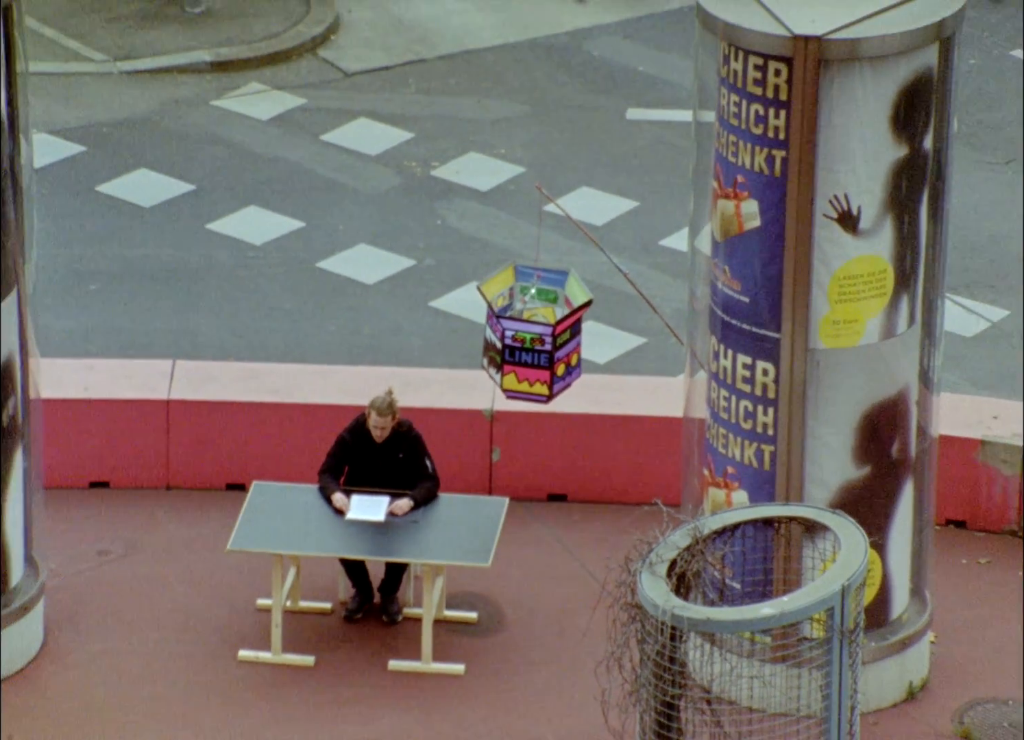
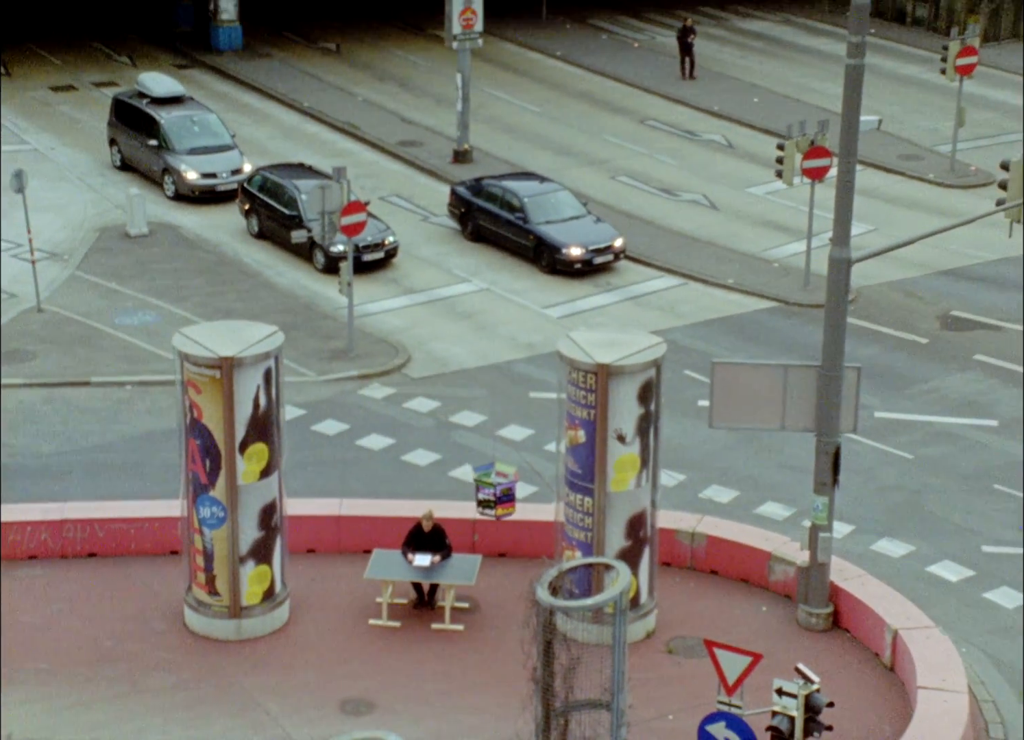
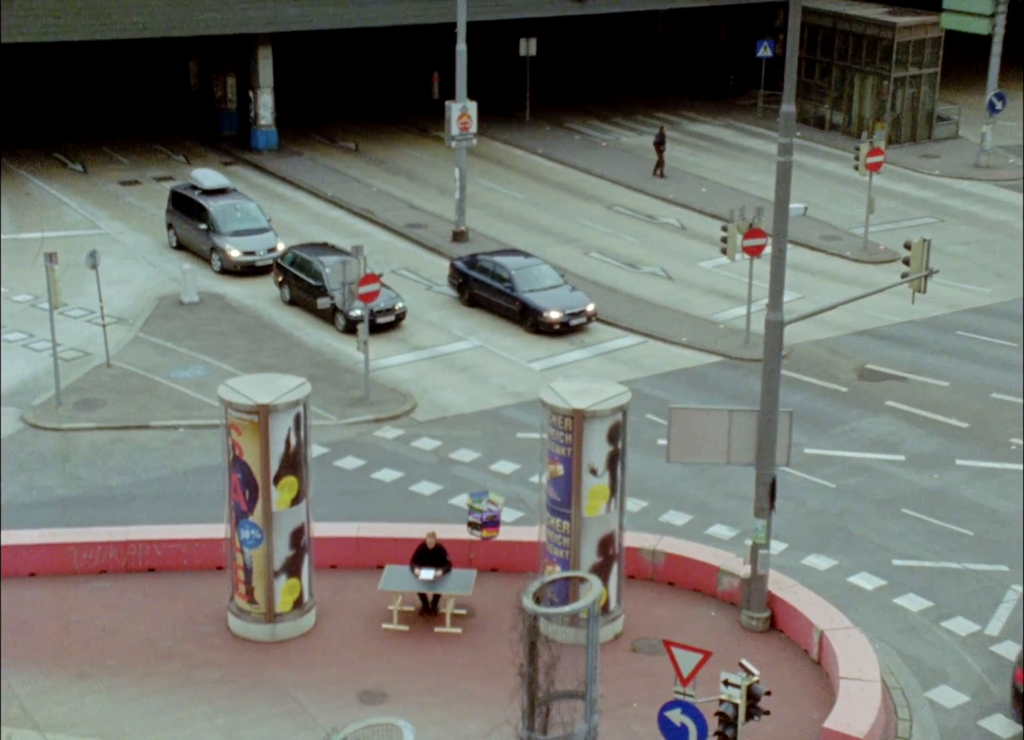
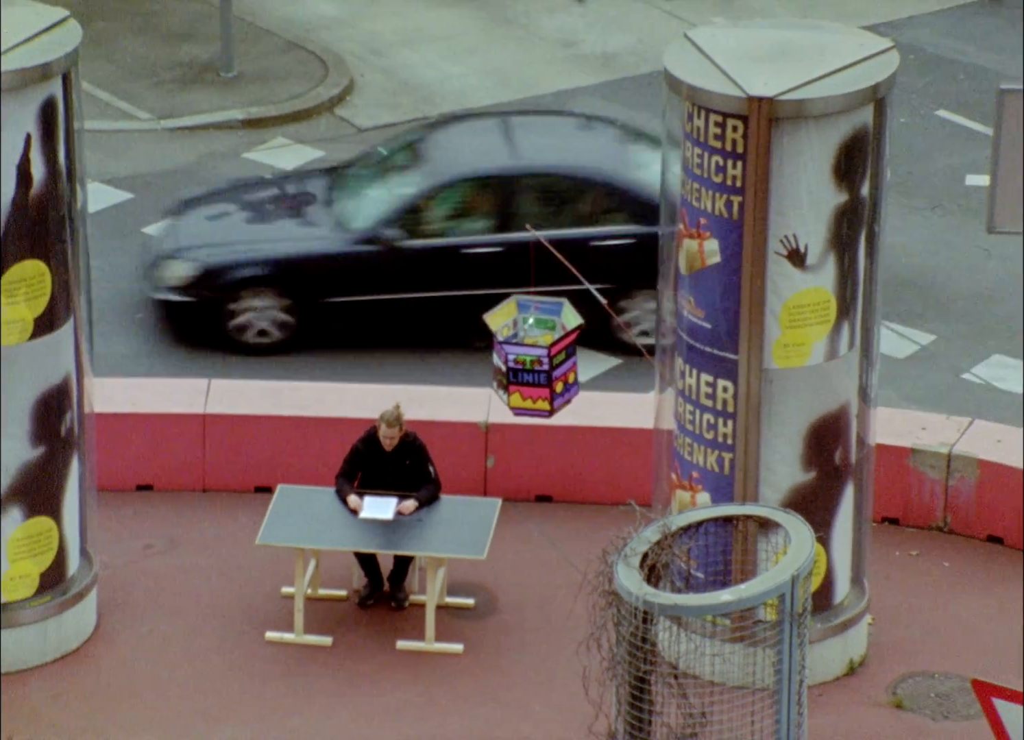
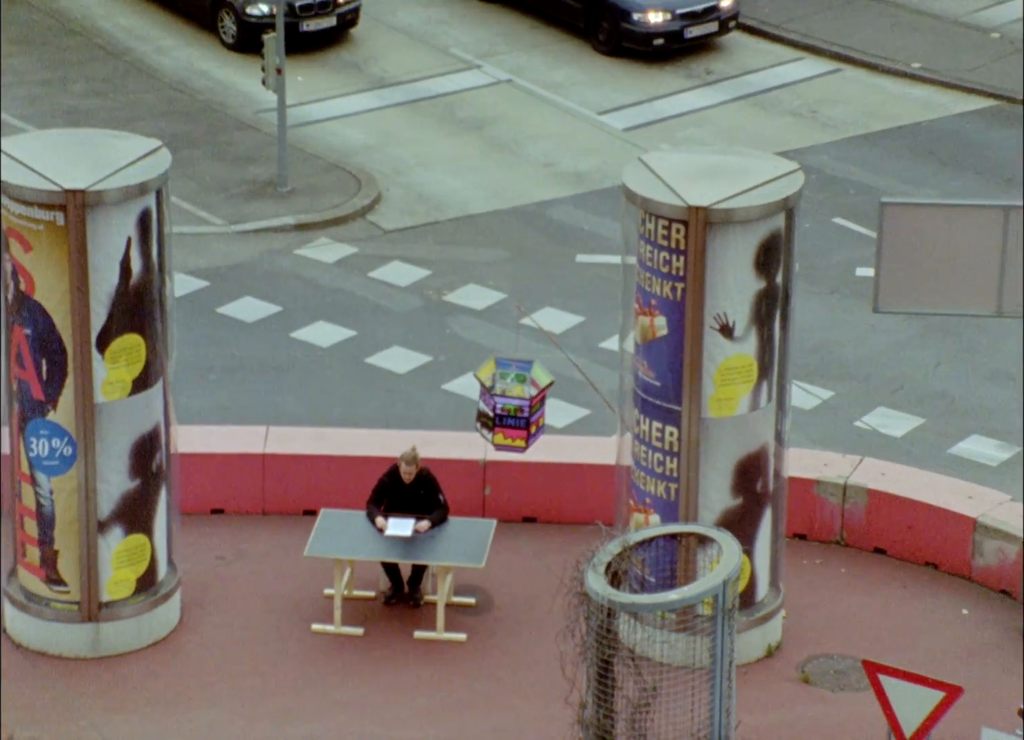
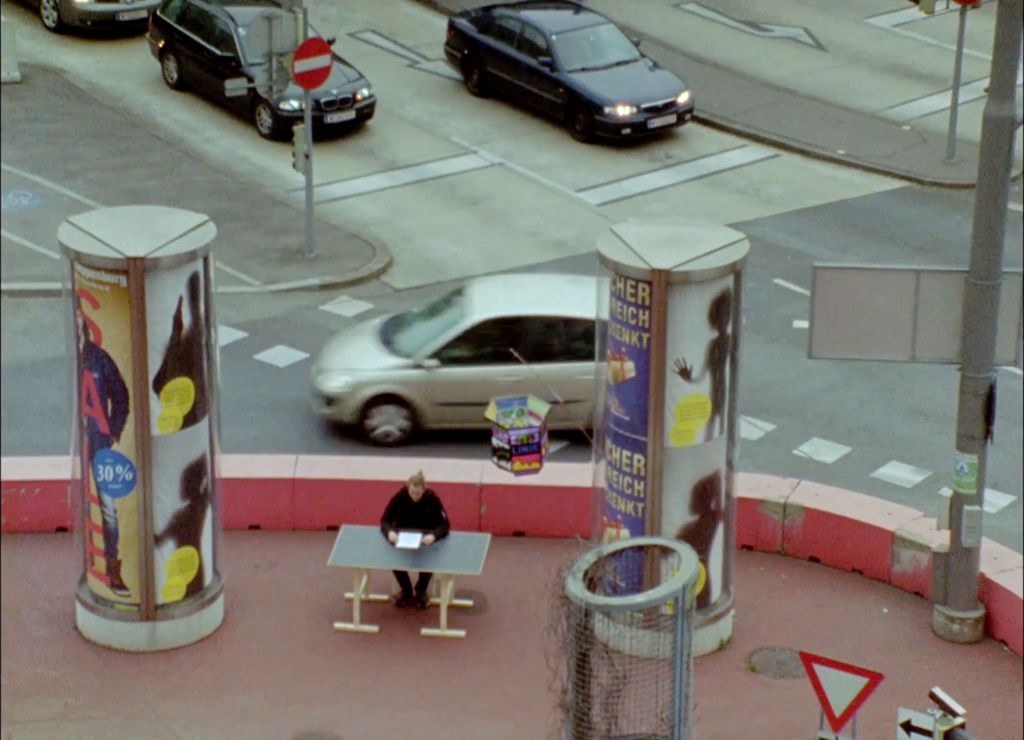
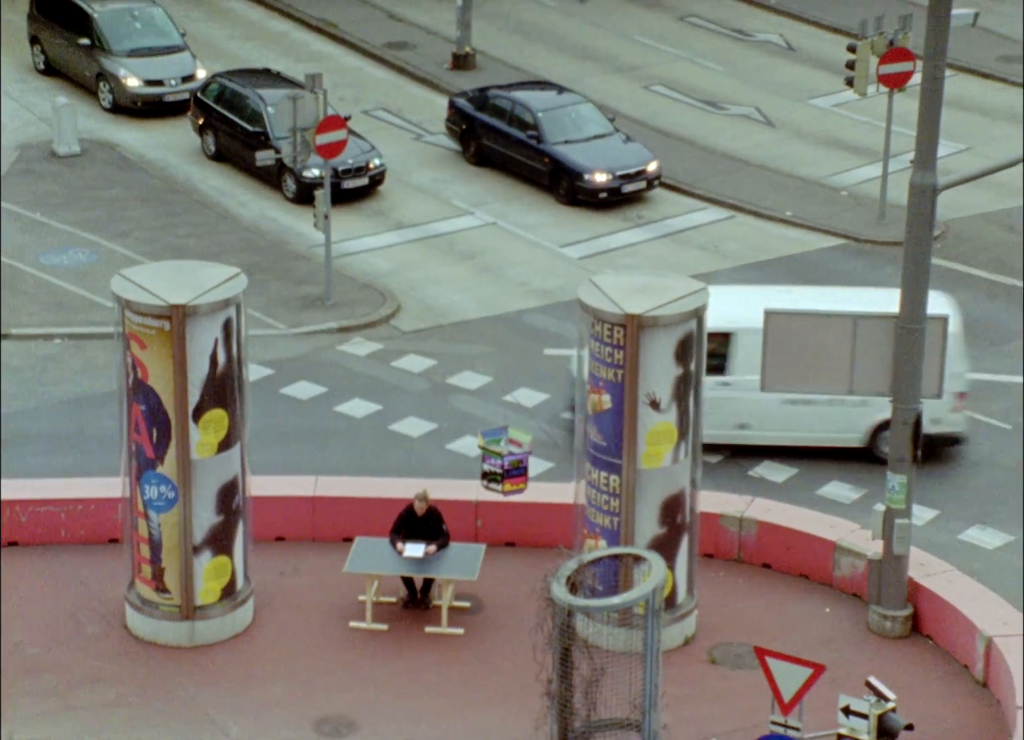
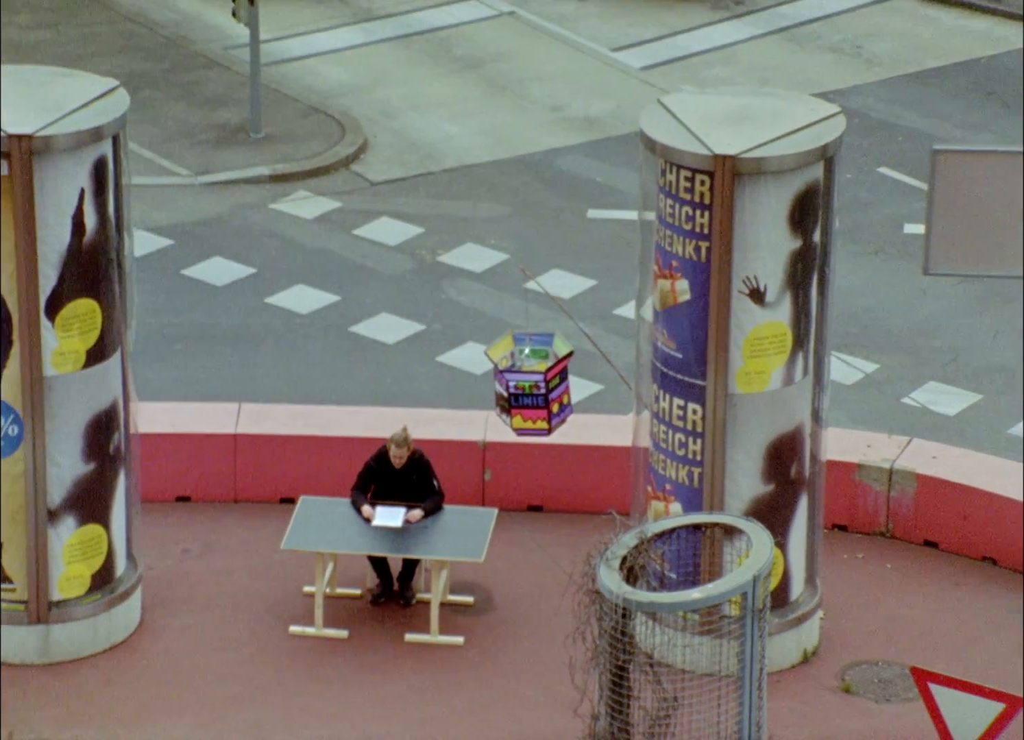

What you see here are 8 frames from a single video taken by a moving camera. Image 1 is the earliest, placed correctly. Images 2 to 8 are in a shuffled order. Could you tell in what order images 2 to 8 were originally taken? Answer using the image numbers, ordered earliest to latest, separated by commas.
4, 8, 5, 6, 7, 2, 3
